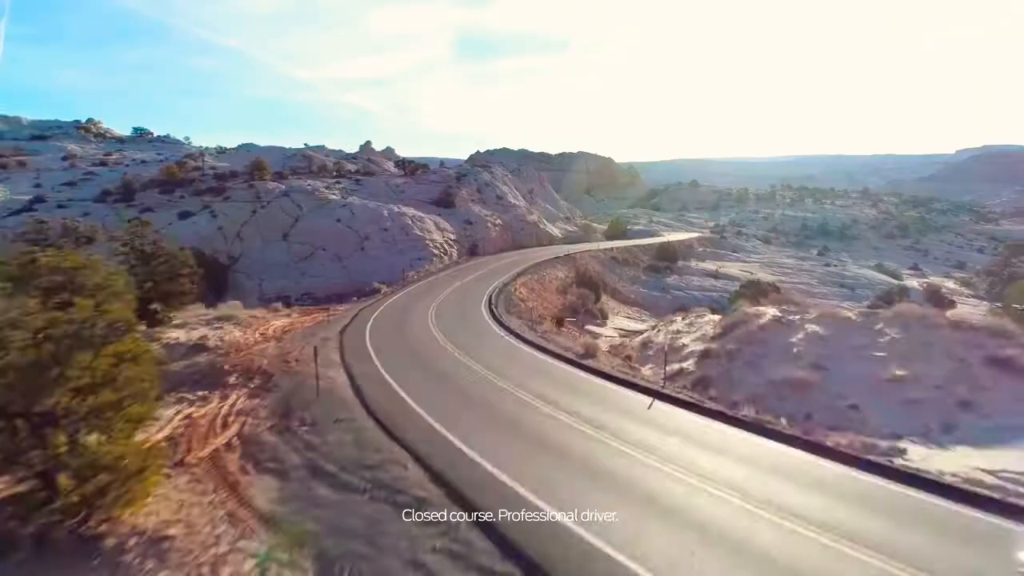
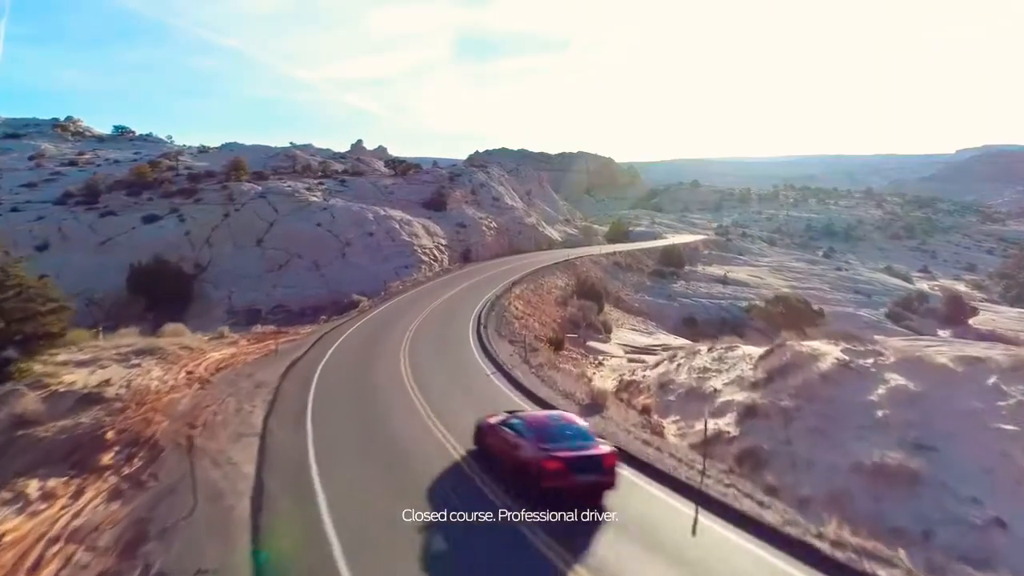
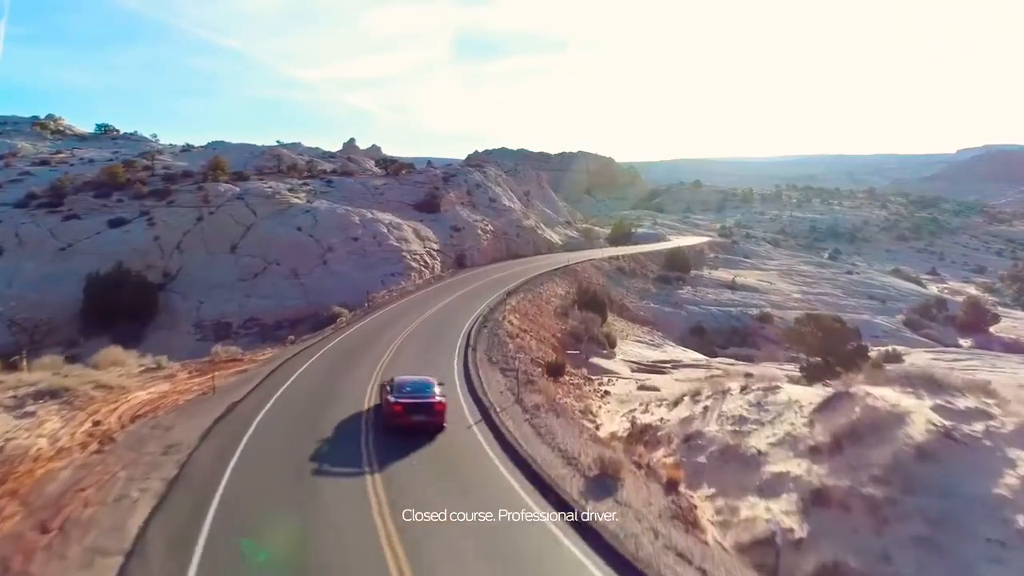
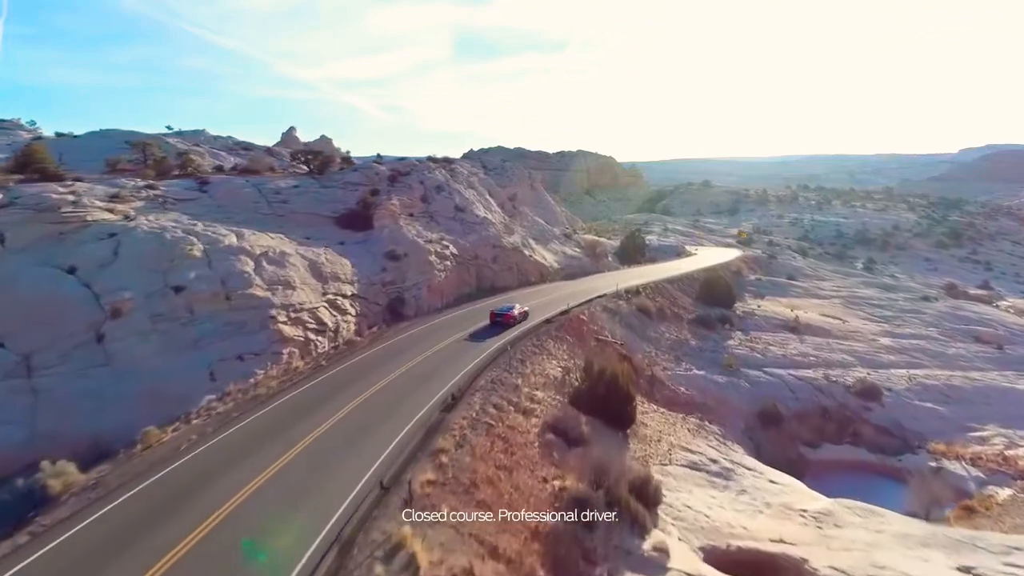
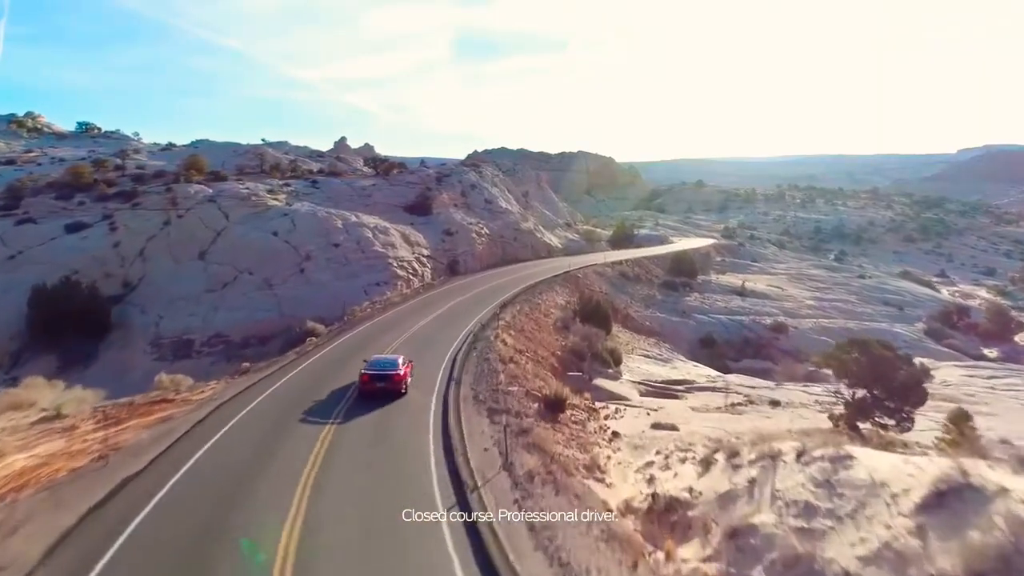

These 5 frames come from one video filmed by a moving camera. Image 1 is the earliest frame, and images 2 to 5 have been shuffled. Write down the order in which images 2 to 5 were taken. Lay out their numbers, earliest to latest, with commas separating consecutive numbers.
2, 3, 5, 4
